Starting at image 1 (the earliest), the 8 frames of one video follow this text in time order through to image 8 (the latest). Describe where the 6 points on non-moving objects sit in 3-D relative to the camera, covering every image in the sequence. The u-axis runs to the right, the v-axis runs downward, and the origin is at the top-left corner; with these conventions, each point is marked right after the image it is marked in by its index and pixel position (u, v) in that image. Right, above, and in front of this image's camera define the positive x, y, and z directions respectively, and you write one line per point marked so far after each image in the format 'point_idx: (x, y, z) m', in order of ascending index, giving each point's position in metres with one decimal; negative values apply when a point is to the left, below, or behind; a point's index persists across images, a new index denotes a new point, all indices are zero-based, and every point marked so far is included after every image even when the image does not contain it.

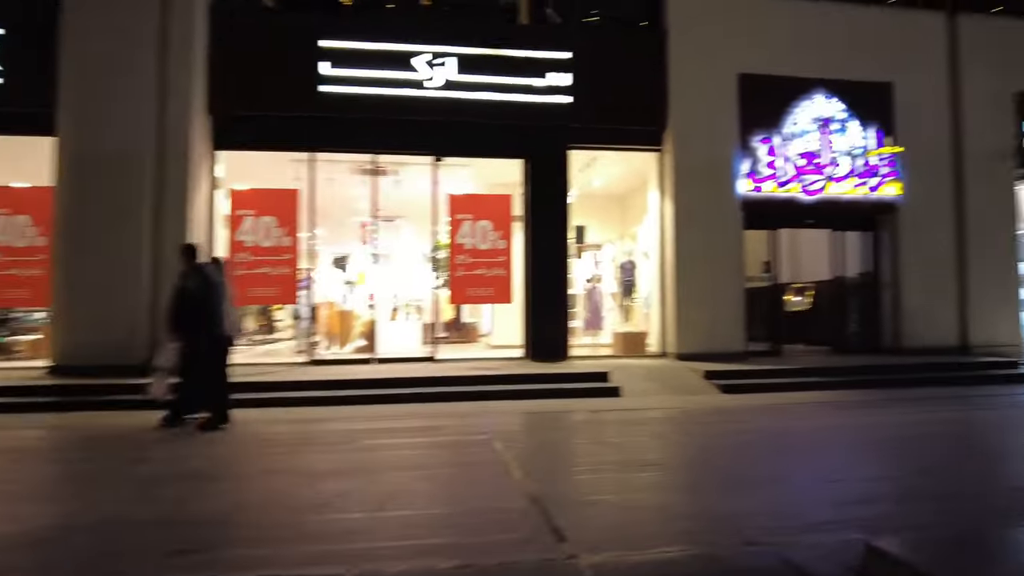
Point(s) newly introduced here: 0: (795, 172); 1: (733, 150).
0: (+4.9, +2.0, +11.6) m
1: (+3.8, +2.4, +11.4) m
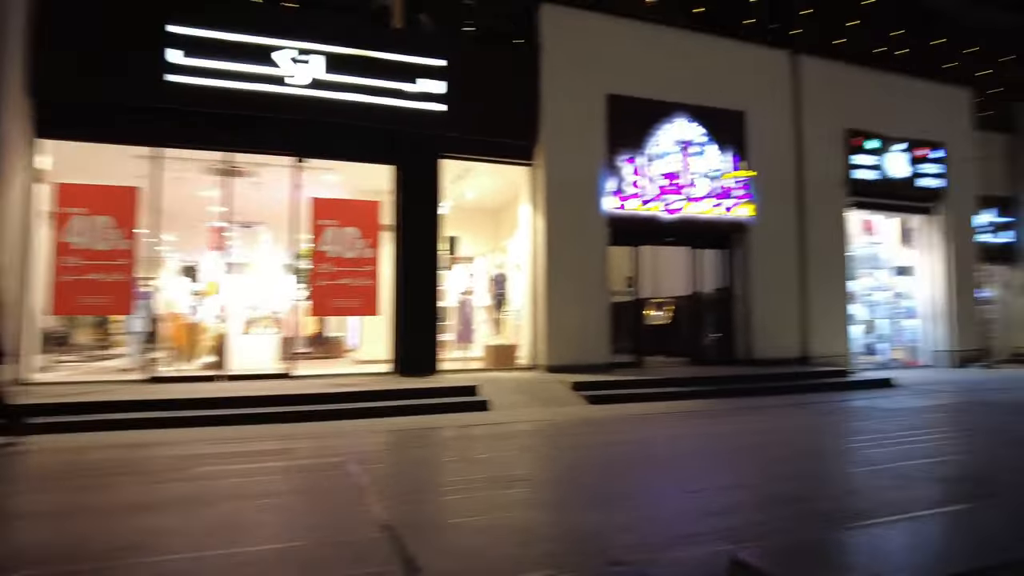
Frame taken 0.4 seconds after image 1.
0: (+2.6, +1.8, +12.0) m
1: (+1.6, +2.2, +11.7) m
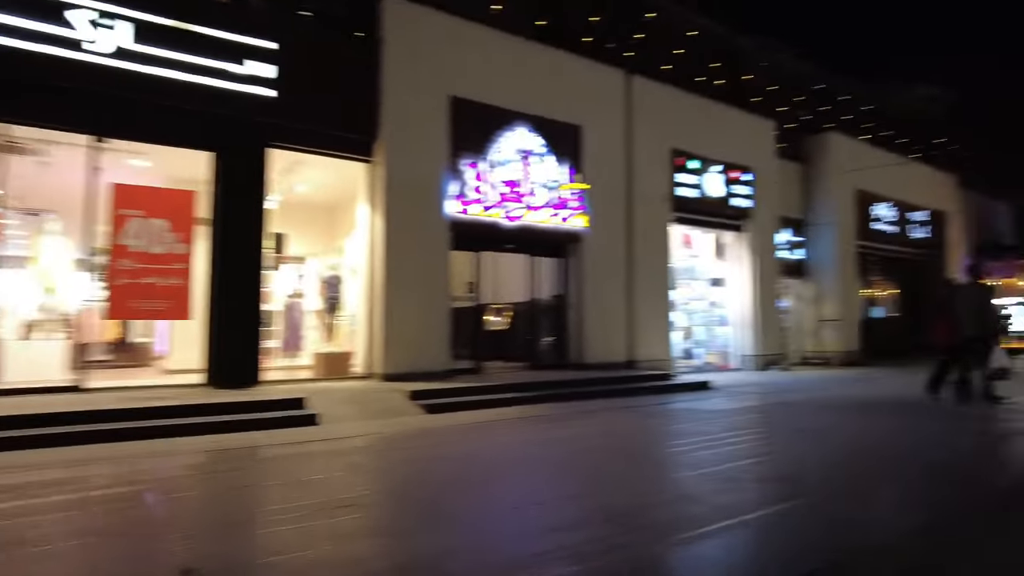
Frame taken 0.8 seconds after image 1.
0: (-0.3, +1.7, +12.0) m
1: (-1.2, +2.1, +11.4) m
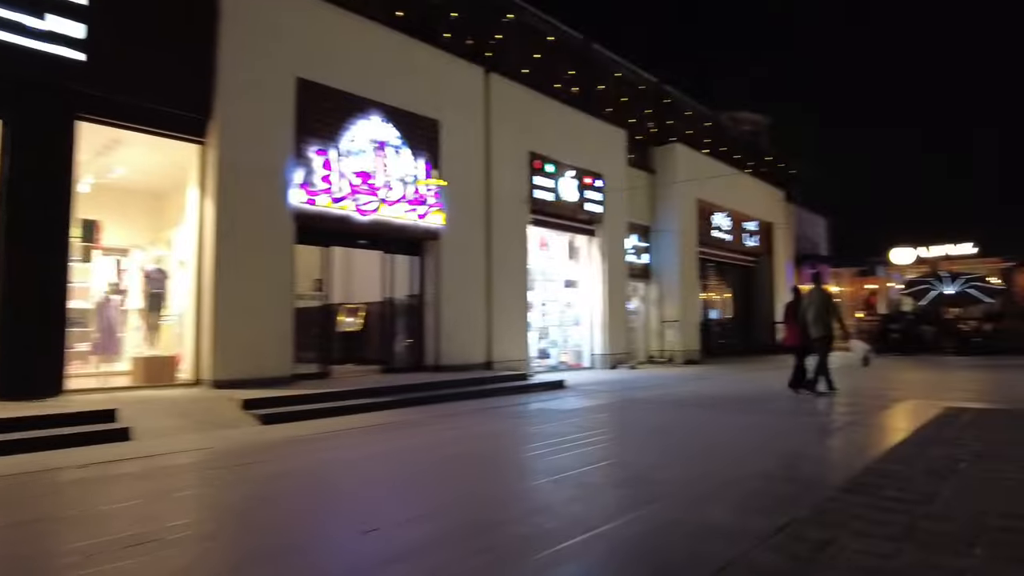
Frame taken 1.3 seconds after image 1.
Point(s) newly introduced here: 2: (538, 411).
0: (-2.8, +1.7, +11.3) m
1: (-3.6, +2.1, +10.5) m
2: (+0.4, -1.8, +9.4) m
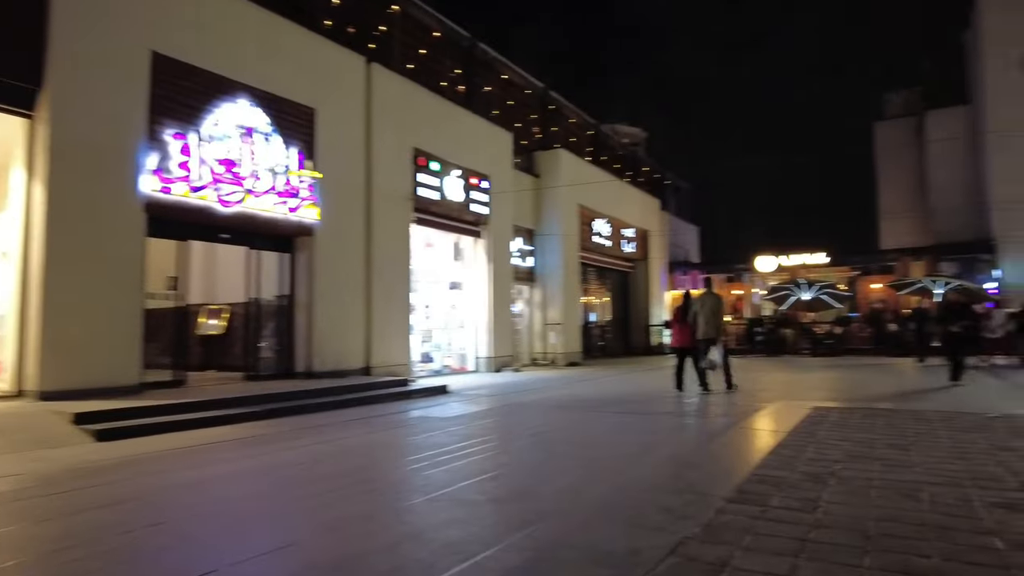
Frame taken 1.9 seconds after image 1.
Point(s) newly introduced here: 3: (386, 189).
0: (-4.7, +1.7, +10.3) m
1: (-5.3, +2.1, +9.3) m
2: (-1.3, -1.8, +8.9) m
3: (-2.6, +2.0, +13.4) m
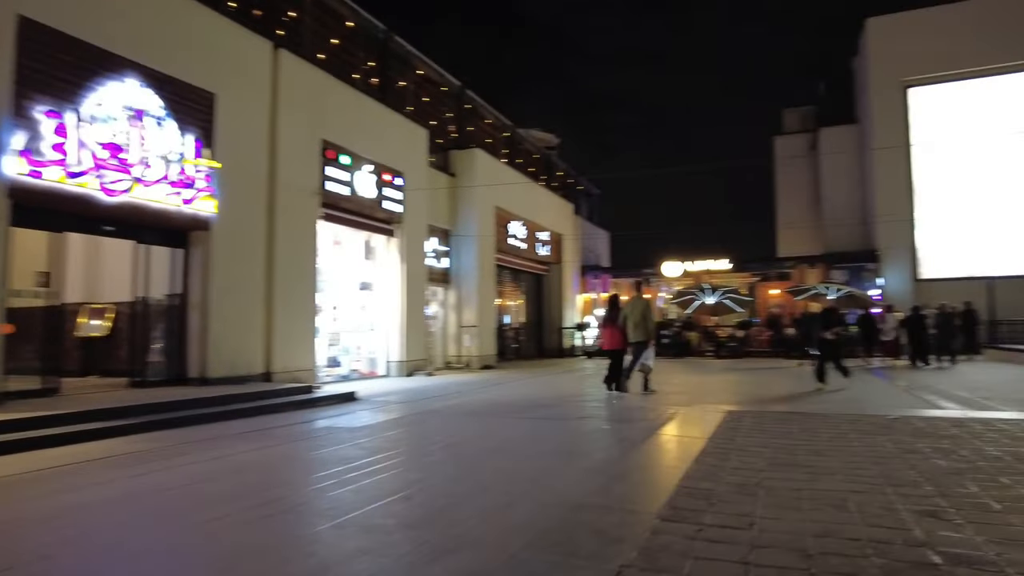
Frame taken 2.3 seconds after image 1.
0: (-5.9, +1.7, +9.2) m
1: (-6.4, +2.2, +8.2) m
2: (-2.4, -1.8, +8.3) m
3: (-4.2, +2.0, +12.7) m
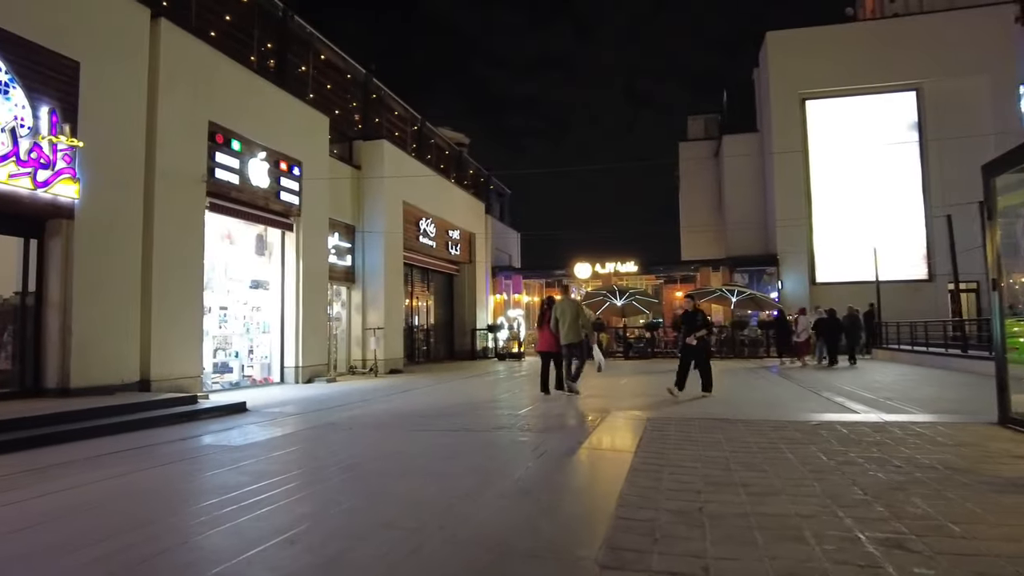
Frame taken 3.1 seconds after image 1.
0: (-7.0, +1.8, +7.7) m
1: (-7.4, +2.2, +6.6) m
2: (-3.4, -1.8, +7.3) m
3: (-5.8, +2.1, +11.3) m
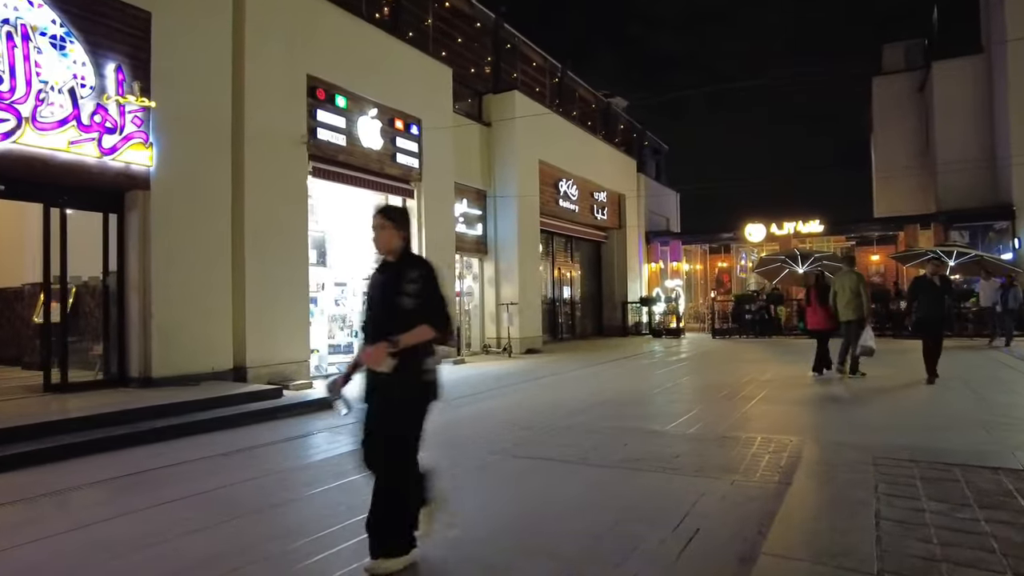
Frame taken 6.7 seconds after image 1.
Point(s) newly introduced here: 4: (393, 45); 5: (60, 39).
0: (-5.8, +2.0, +6.8) m
1: (-6.4, +2.4, +5.9) m
2: (-2.3, -1.6, +5.7) m
3: (-3.8, +2.4, +10.1) m
4: (-2.3, +4.8, +13.0) m
5: (-5.3, +2.9, +7.7) m
